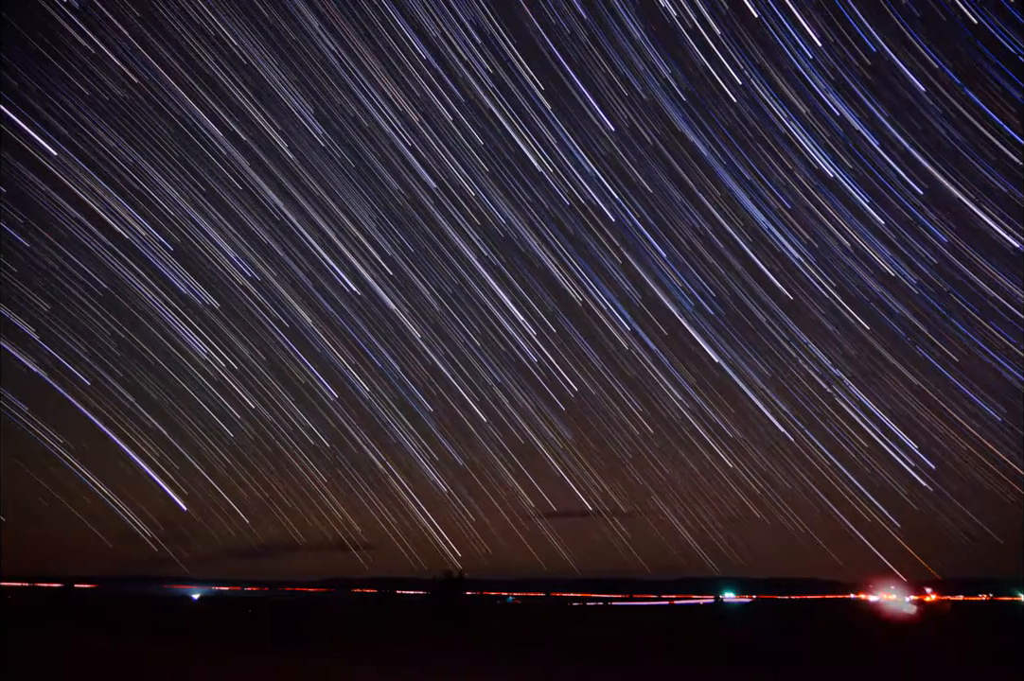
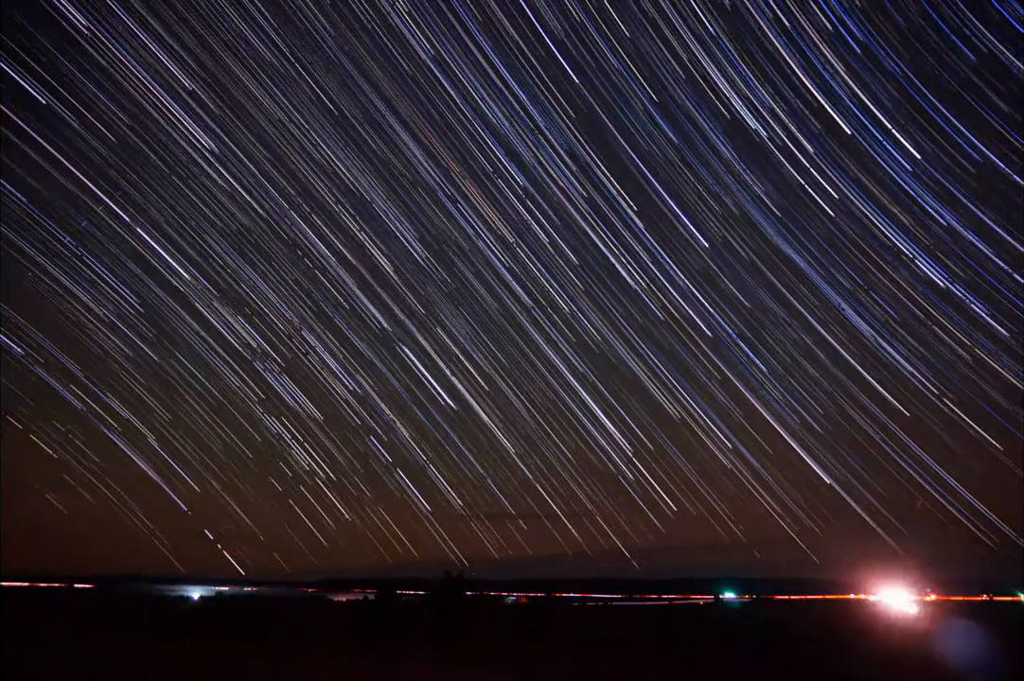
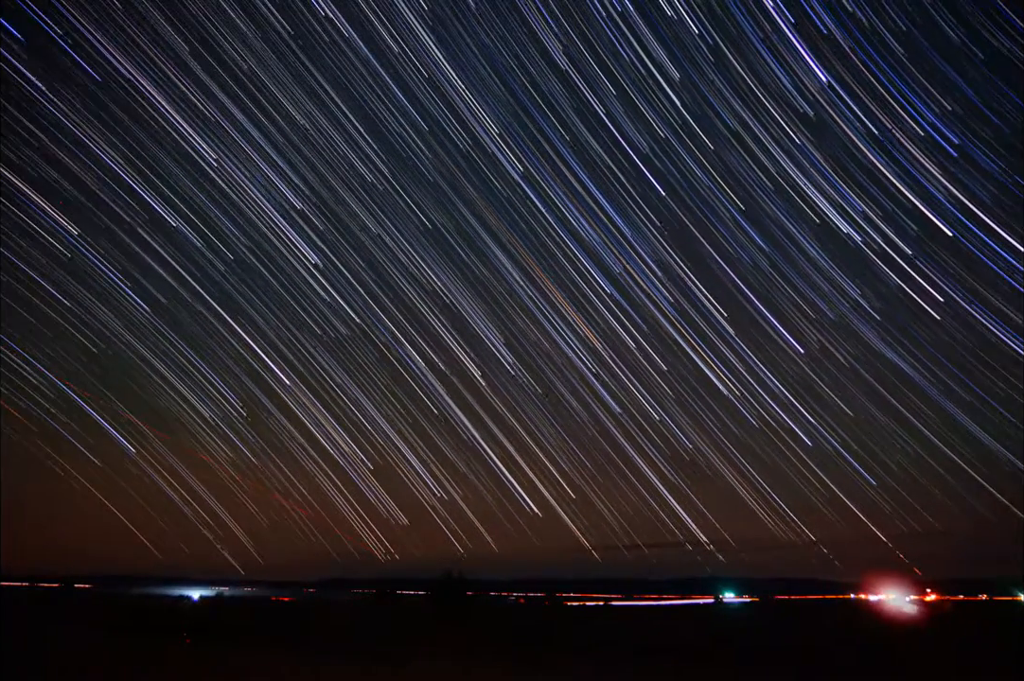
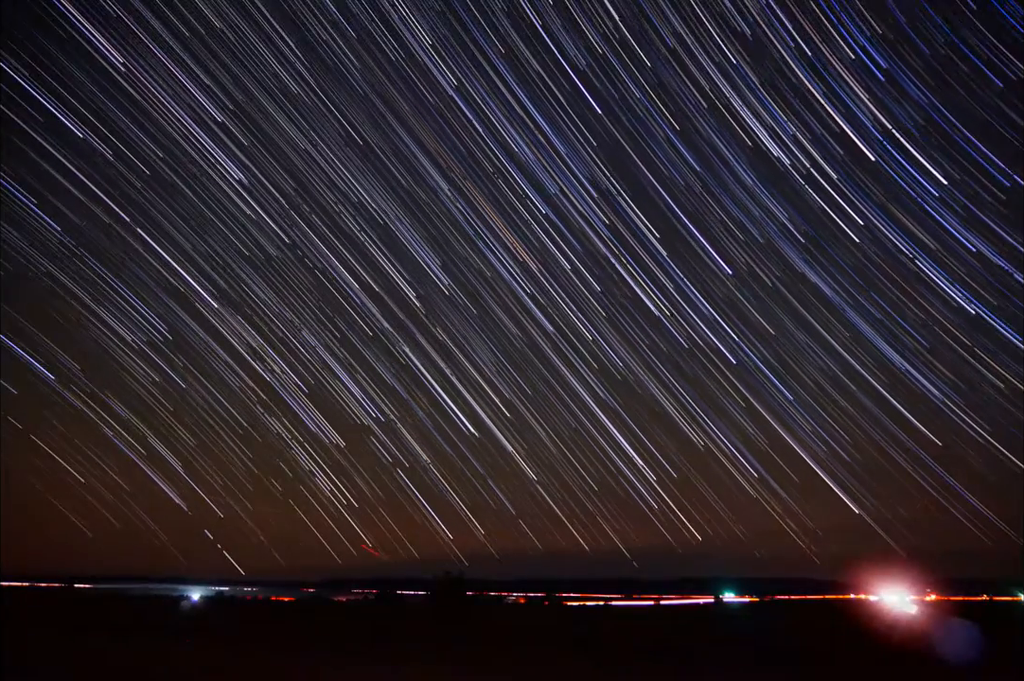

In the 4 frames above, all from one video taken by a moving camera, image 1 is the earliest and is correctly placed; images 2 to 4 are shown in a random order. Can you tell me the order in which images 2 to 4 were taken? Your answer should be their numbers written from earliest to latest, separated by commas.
2, 4, 3
